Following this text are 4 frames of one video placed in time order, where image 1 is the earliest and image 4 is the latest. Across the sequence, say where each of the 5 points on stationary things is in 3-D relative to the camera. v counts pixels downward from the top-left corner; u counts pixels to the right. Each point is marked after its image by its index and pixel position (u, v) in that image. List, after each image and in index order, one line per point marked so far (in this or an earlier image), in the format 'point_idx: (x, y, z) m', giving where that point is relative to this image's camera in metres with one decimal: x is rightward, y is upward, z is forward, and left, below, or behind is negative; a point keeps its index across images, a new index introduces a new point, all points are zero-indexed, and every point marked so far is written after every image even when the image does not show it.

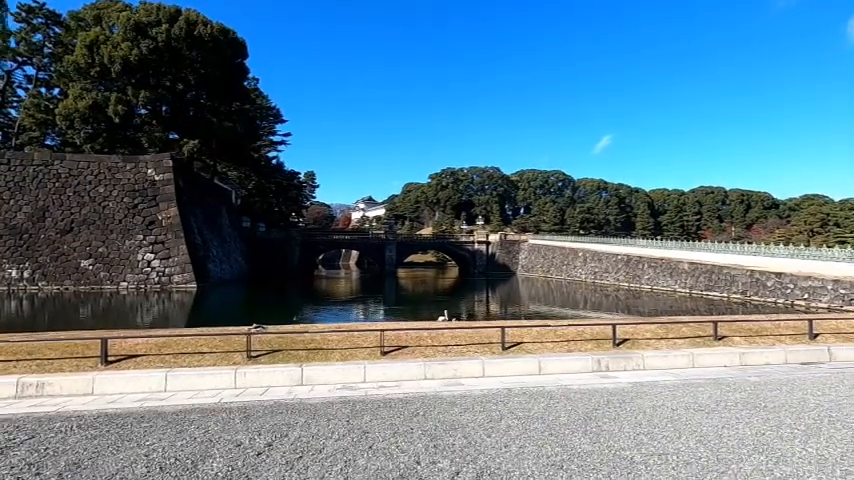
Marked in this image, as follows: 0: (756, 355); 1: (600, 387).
0: (+3.9, -1.4, +6.1) m
1: (+1.7, -1.4, +5.0) m
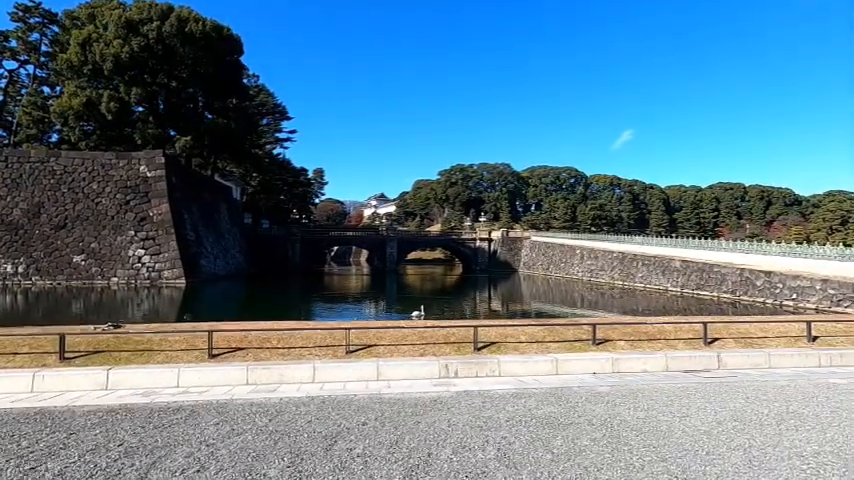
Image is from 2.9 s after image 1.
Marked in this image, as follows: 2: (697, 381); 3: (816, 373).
0: (+2.2, -1.3, +5.5) m
1: (0.0, -1.3, +4.5) m
2: (+2.7, -1.4, +5.1) m
3: (+4.0, -1.4, +5.4) m
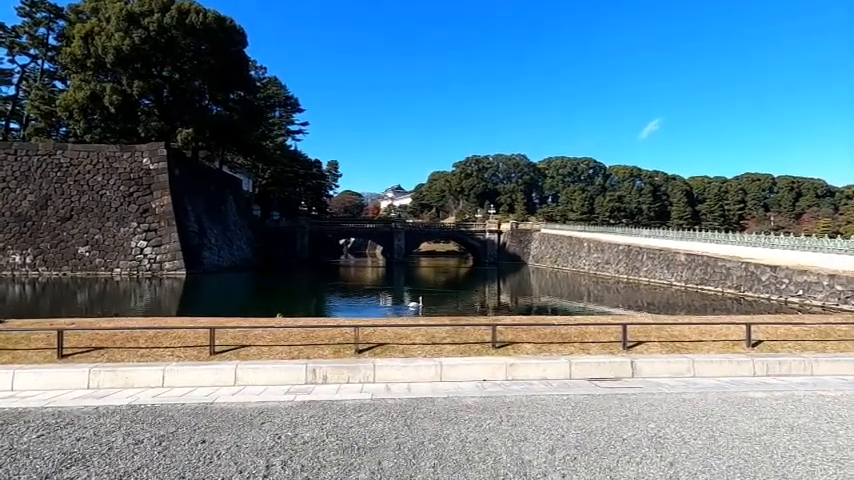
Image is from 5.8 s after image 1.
0: (+0.9, -1.2, +4.9) m
1: (-1.3, -1.3, +3.9) m
2: (+1.4, -1.3, +4.4) m
3: (+2.8, -1.3, +4.6) m
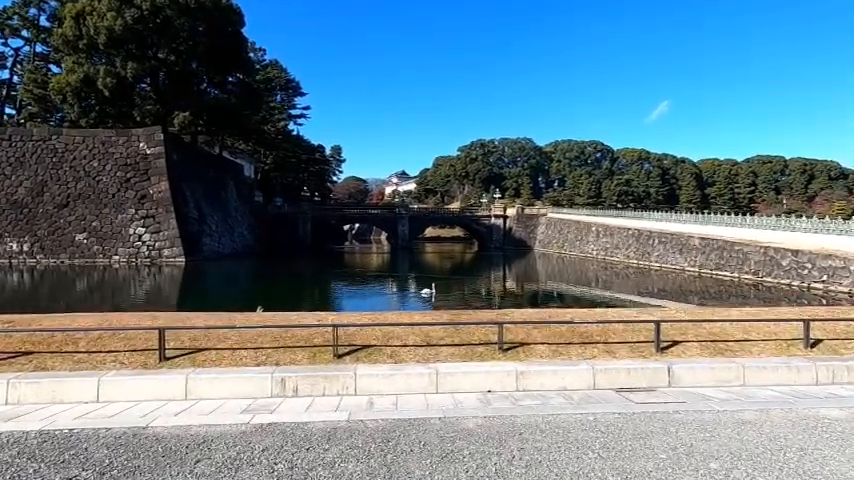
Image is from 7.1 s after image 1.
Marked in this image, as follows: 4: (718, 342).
0: (+0.9, -1.1, +4.0) m
1: (-1.4, -1.2, +3.1) m
2: (+1.4, -1.1, +3.6) m
3: (+2.7, -1.1, +3.8) m
4: (+2.6, -0.9, +4.6) m
